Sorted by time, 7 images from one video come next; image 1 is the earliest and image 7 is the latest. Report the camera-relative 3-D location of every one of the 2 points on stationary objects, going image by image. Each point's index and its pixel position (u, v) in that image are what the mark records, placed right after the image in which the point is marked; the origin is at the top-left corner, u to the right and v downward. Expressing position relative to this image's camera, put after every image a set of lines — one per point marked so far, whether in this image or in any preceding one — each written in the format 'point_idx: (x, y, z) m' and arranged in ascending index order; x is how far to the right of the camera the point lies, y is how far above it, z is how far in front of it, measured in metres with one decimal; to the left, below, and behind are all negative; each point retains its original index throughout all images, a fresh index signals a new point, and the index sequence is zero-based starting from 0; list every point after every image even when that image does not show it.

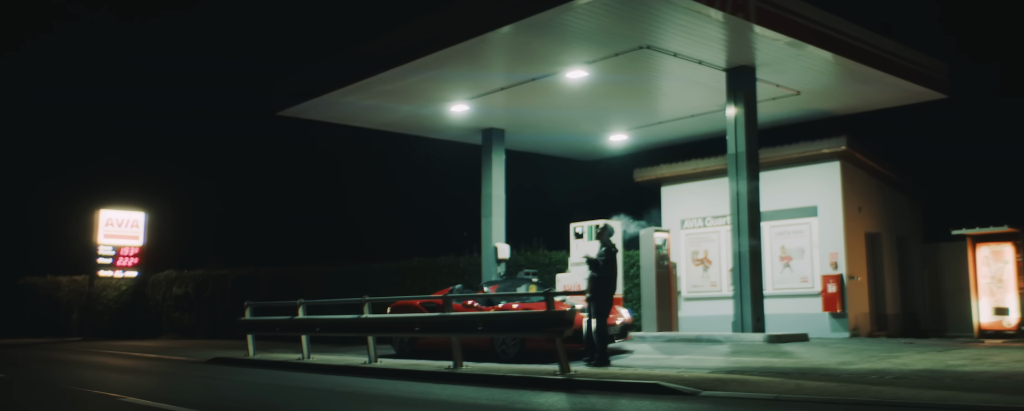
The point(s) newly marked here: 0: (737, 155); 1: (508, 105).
0: (+4.0, +0.9, +16.3) m
1: (-0.1, +2.1, +18.6) m
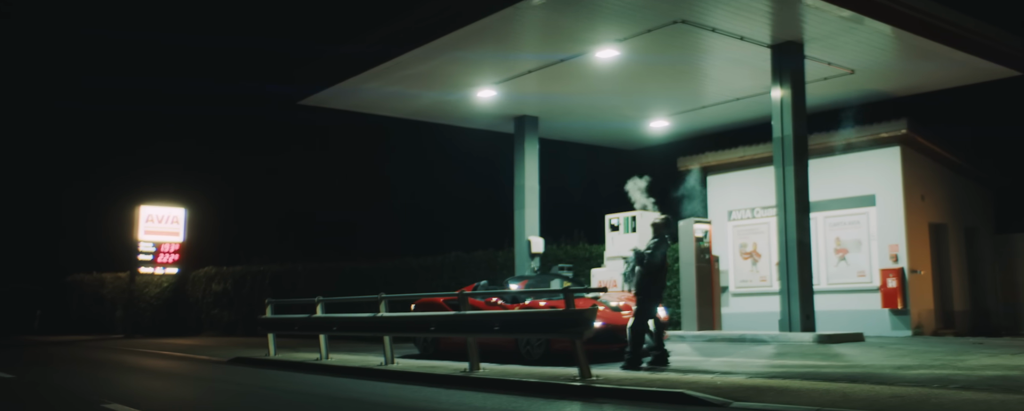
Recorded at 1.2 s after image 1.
0: (+4.5, +1.1, +15.0) m
1: (+0.5, +2.3, +17.5) m
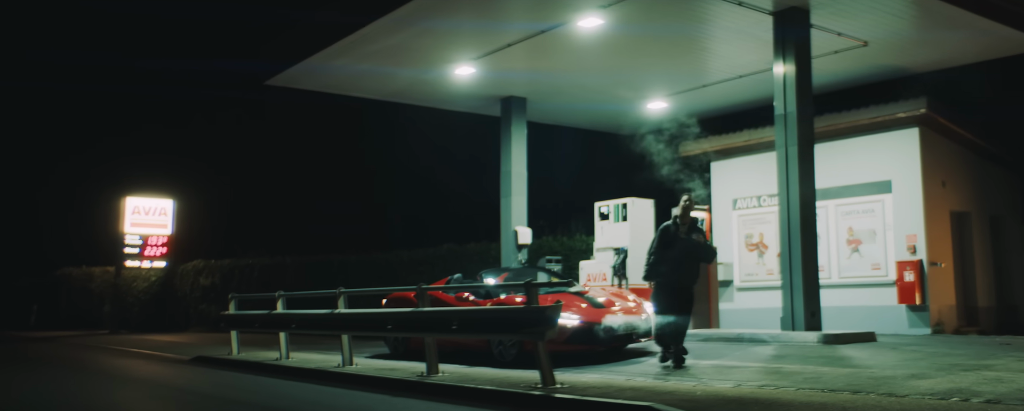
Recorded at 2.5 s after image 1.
0: (+4.1, +1.3, +13.6) m
1: (+0.2, +2.6, +16.1) m
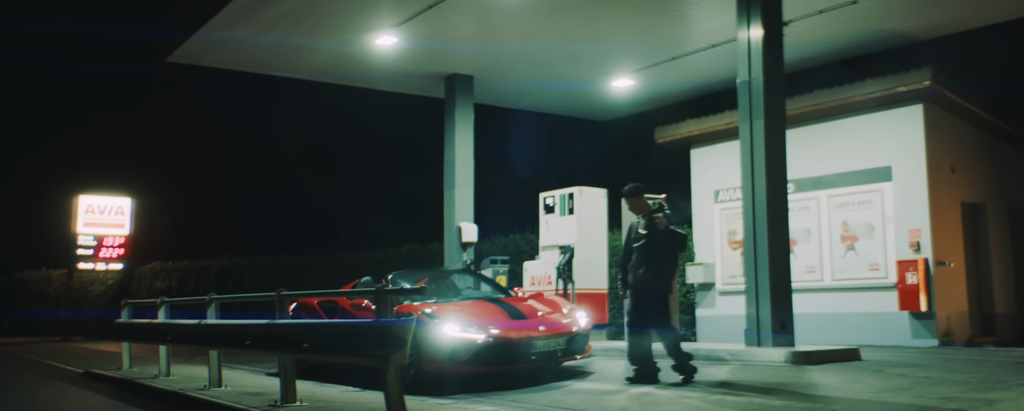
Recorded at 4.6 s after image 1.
0: (+3.0, +1.5, +11.2) m
1: (-0.9, +2.7, +13.9) m
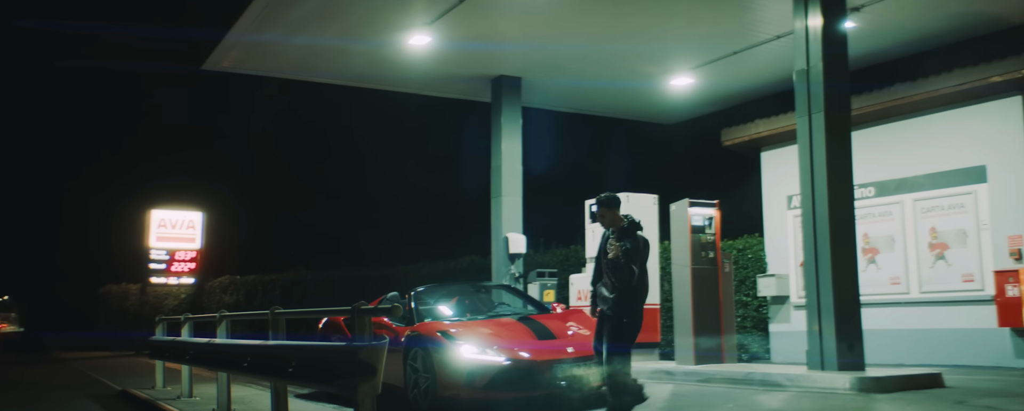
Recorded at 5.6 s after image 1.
0: (+3.3, +1.4, +10.0) m
1: (-0.3, +2.6, +13.0) m
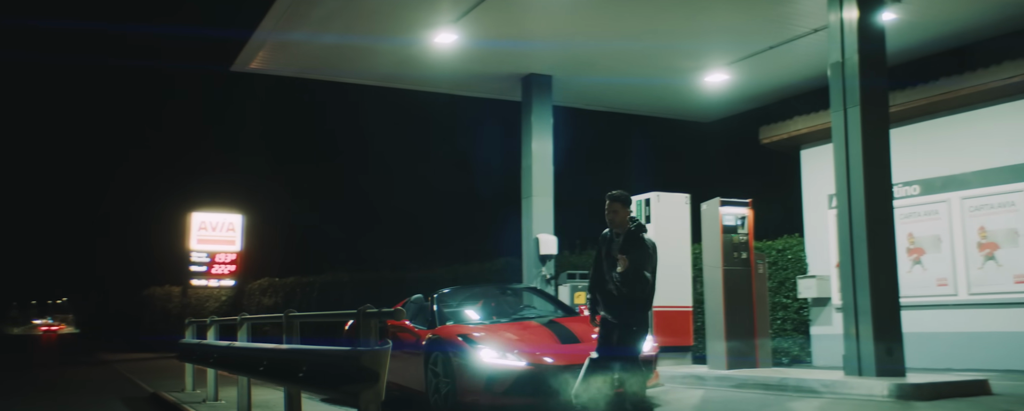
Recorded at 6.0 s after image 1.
0: (+3.6, +1.4, +9.5) m
1: (+0.1, +2.6, +12.8) m
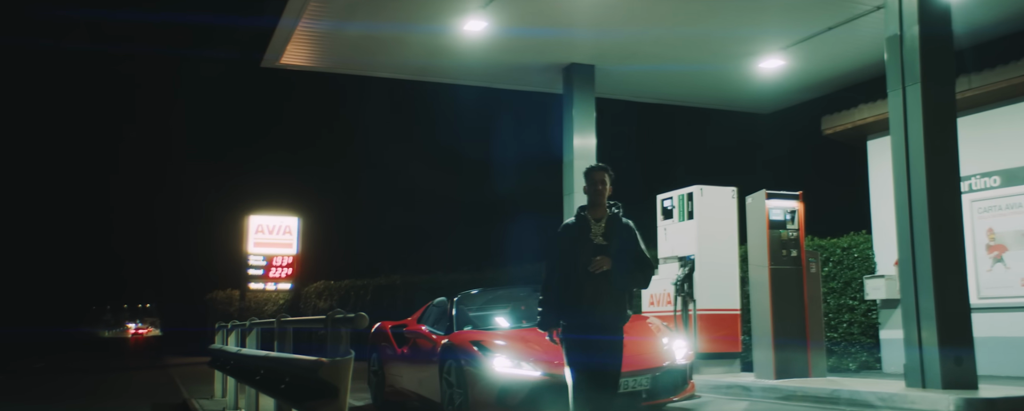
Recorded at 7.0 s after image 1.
0: (+3.8, +1.5, +8.5) m
1: (+0.6, +2.6, +12.0) m
